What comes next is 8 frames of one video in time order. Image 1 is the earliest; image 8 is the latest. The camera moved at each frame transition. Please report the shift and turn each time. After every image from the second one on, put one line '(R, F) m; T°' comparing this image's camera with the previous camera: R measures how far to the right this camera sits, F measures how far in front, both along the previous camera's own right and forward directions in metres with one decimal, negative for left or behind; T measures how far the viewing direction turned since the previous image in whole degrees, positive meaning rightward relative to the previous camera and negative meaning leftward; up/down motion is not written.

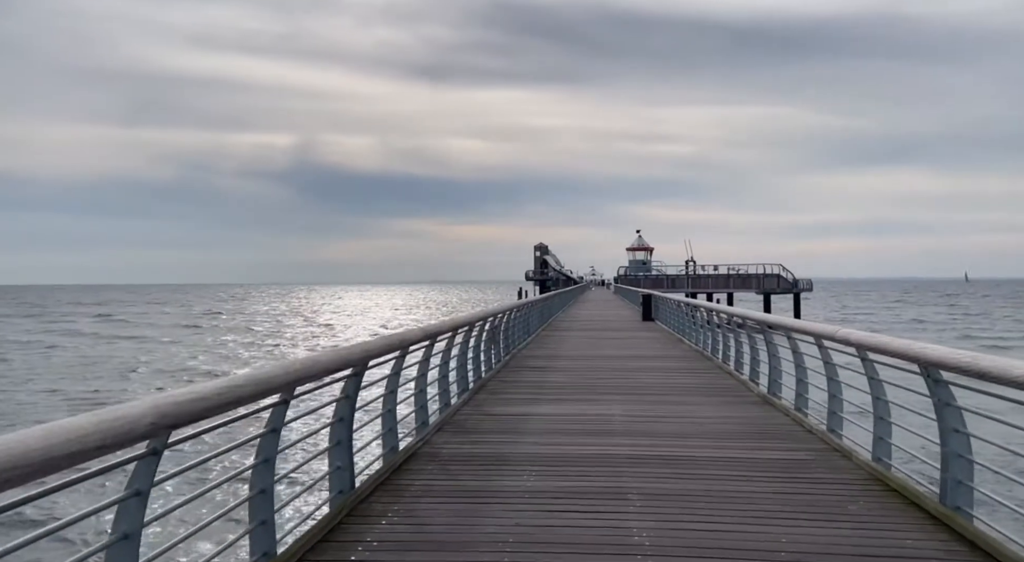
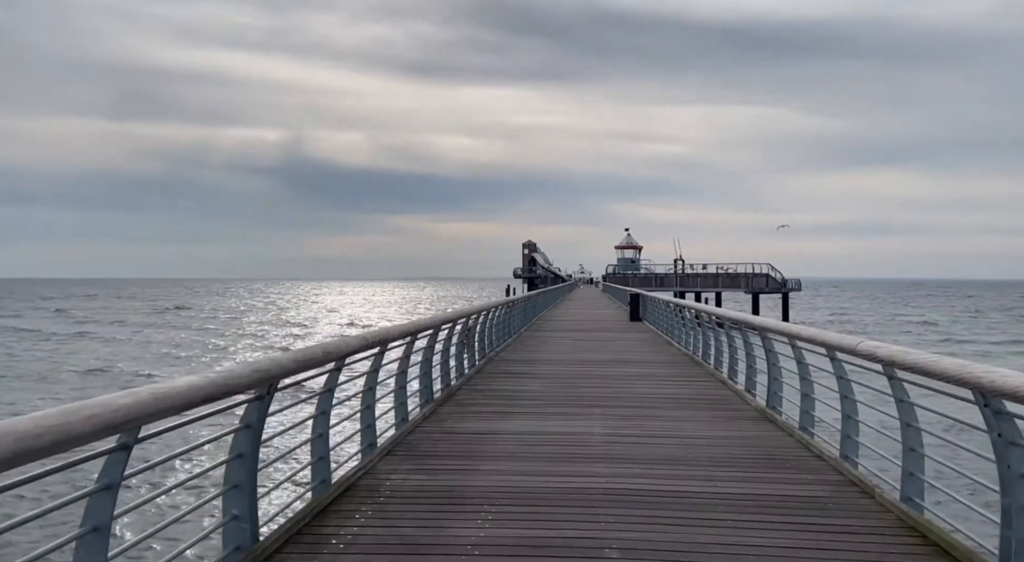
(+0.2, +0.9) m; +1°
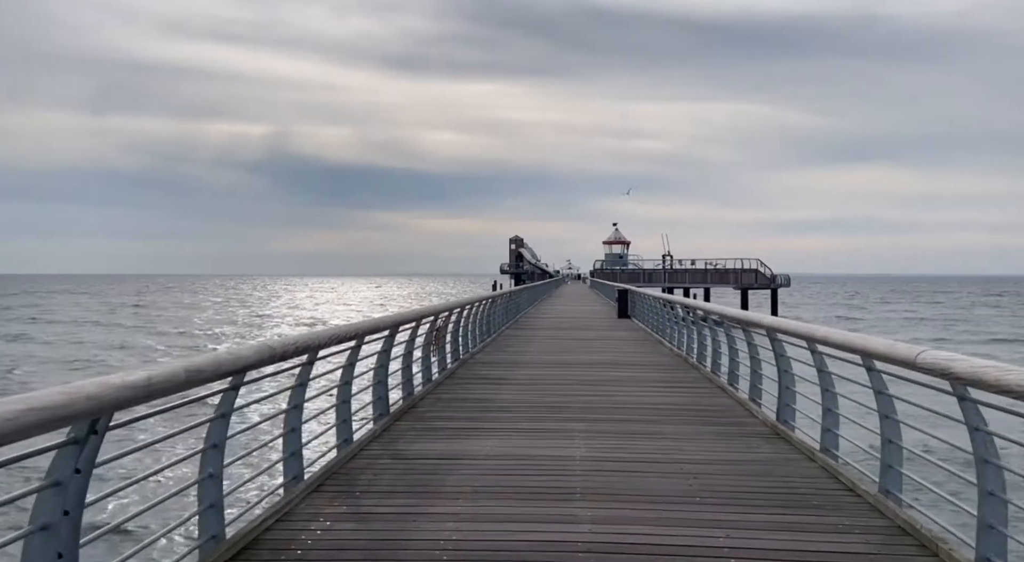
(+0.2, +1.0) m; +1°
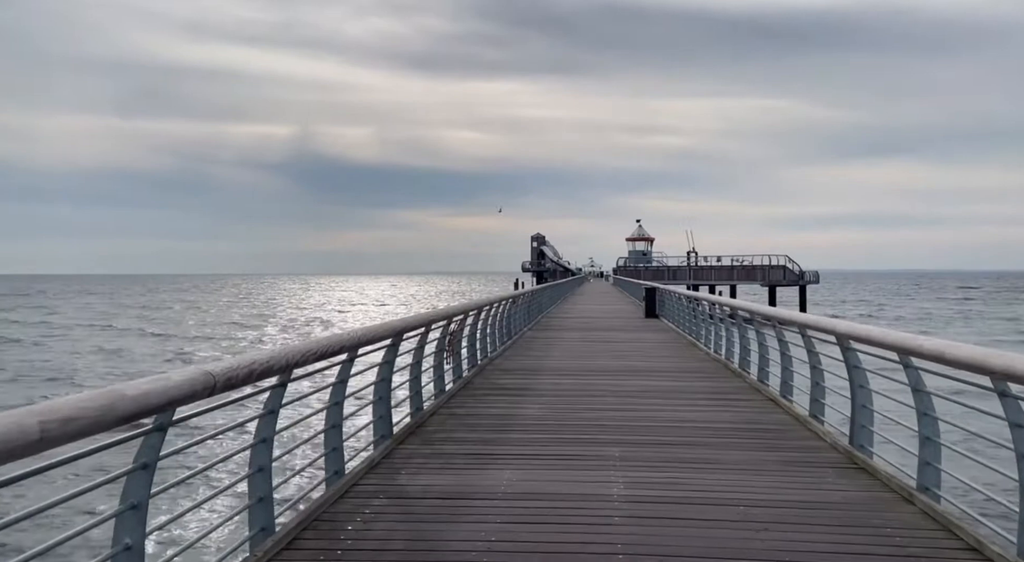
(0.0, +0.9) m; -2°
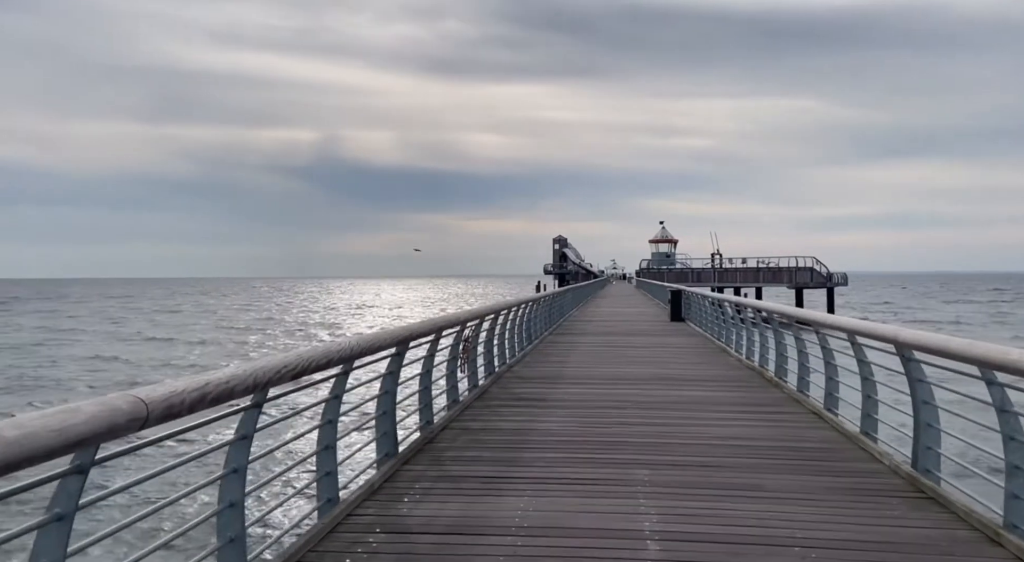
(0.0, +0.5) m; -2°
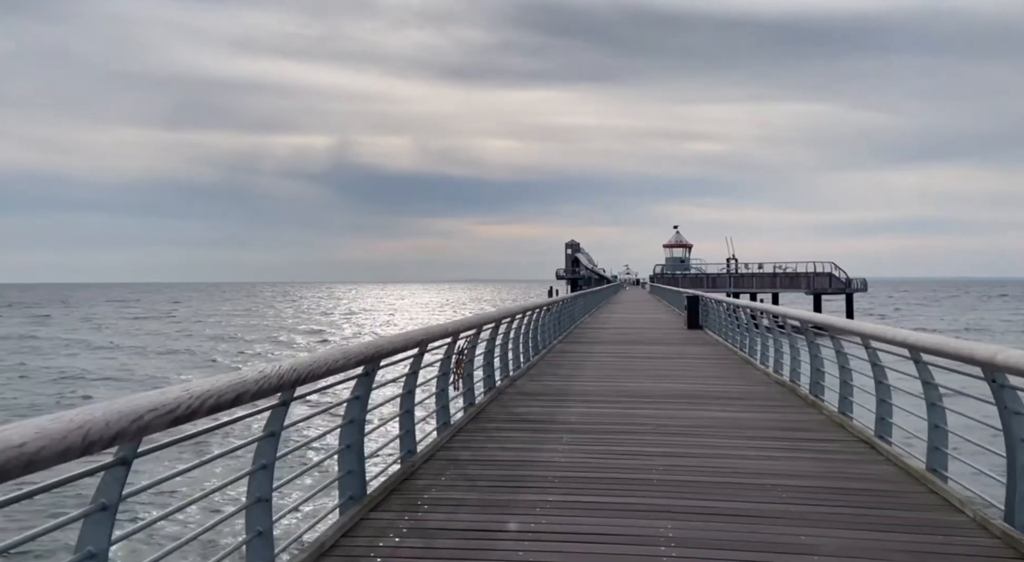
(+0.1, +0.9) m; -1°
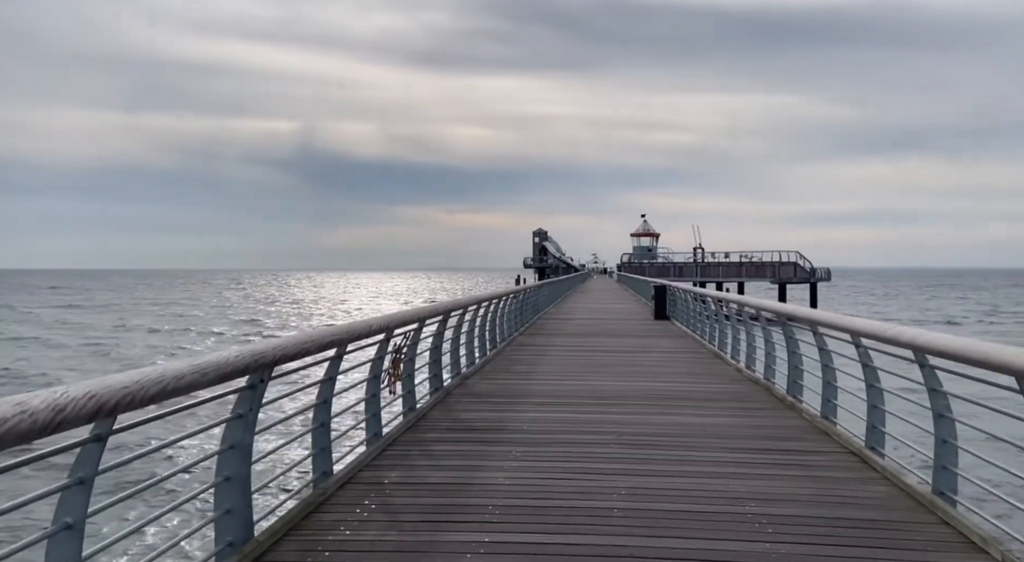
(+0.2, +0.9) m; +3°
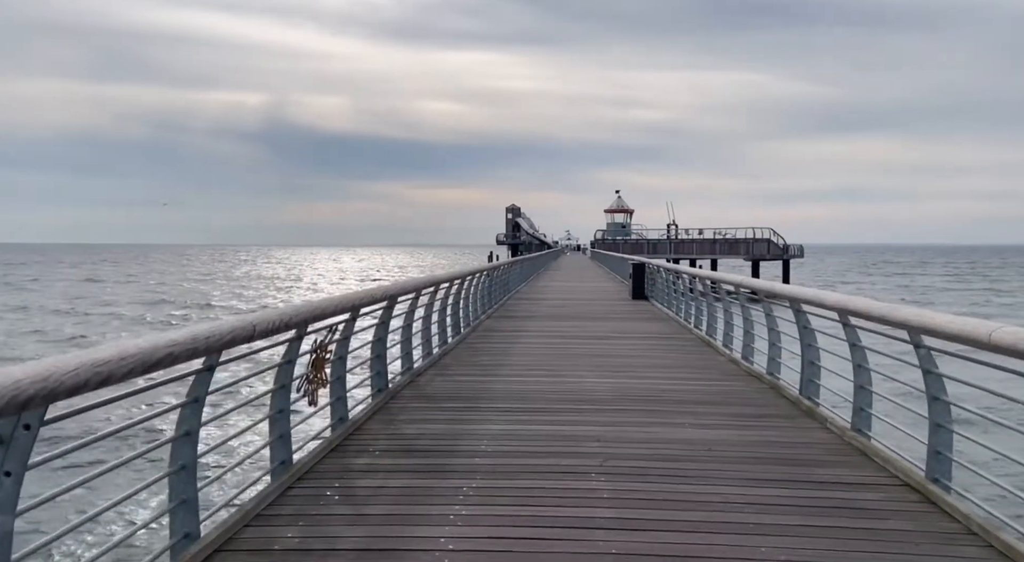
(+0.1, +1.3) m; +3°
